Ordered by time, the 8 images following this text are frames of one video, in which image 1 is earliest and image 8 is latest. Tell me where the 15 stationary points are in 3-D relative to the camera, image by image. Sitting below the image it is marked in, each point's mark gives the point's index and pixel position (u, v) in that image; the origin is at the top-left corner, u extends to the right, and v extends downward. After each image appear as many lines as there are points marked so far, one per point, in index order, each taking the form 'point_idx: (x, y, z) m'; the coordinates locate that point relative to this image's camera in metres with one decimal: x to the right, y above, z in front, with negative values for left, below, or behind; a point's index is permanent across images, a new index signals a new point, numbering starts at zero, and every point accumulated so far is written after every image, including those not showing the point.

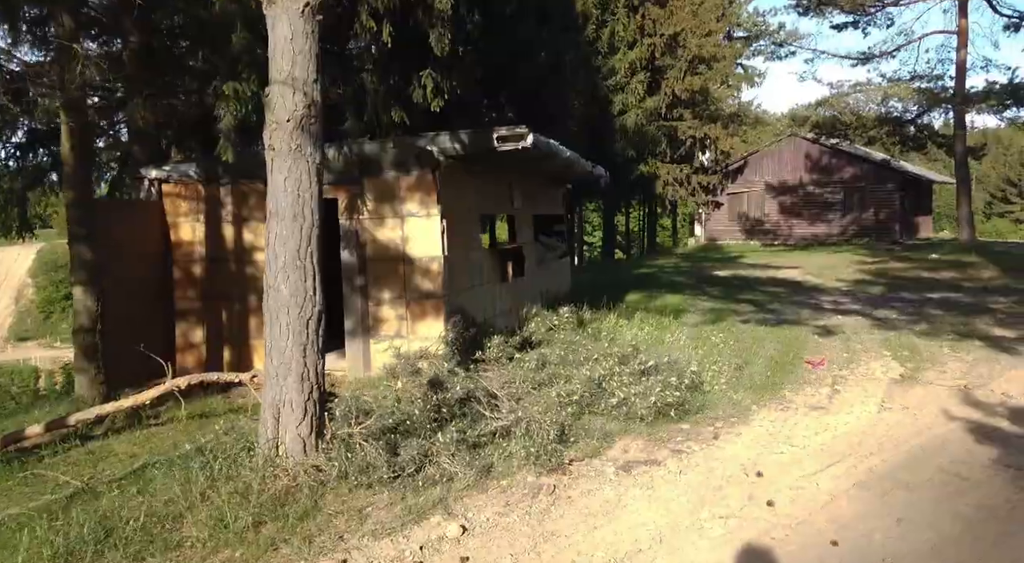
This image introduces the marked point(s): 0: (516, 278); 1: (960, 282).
0: (+0.1, 0.0, +8.8) m
1: (+8.6, 0.0, +13.0) m
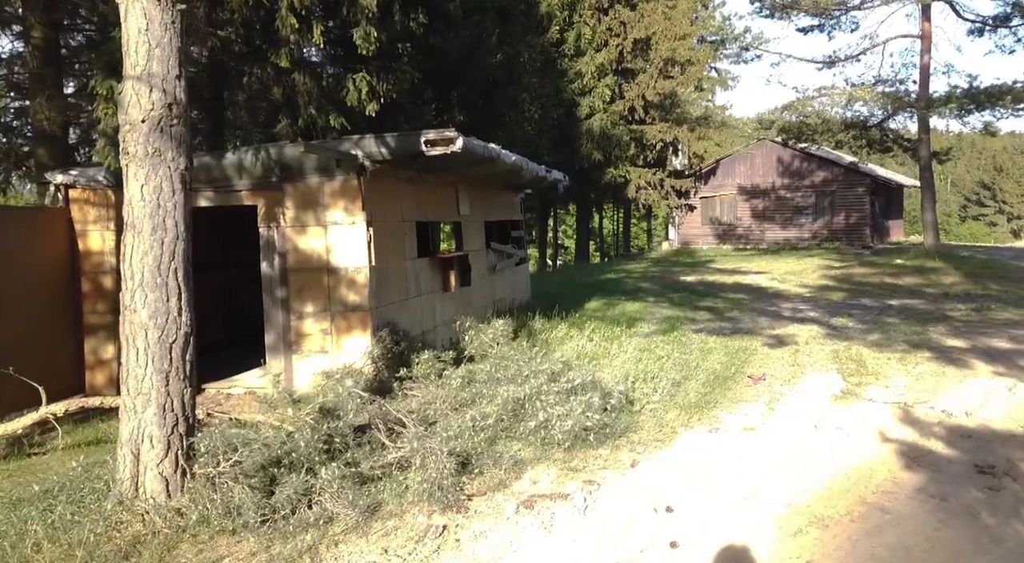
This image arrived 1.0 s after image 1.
0: (-0.6, -0.1, +8.4) m
1: (+7.8, -0.1, +12.9) m
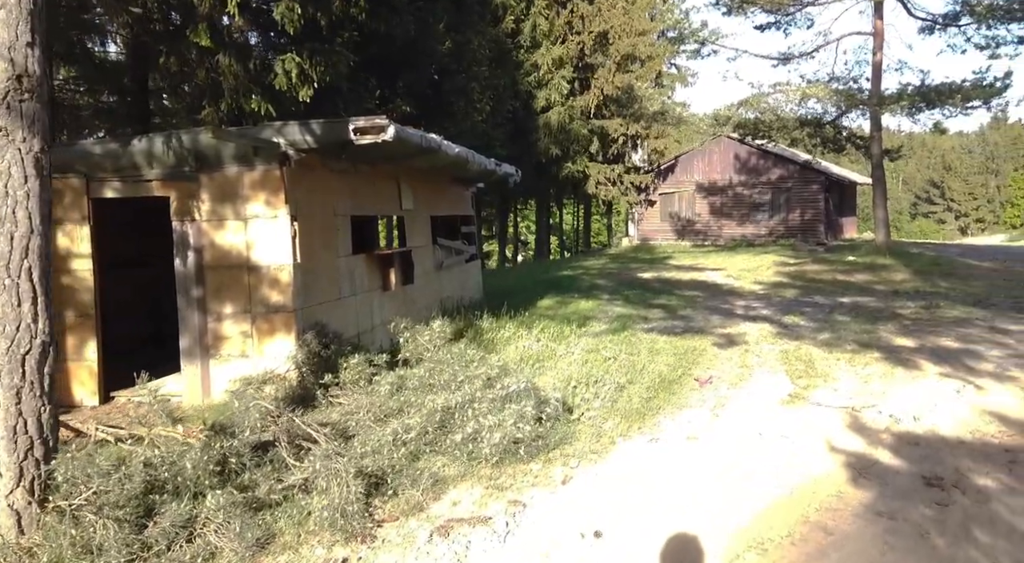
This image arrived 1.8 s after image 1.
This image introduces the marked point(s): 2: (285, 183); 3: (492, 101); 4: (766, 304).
0: (-1.3, -0.1, +8.0) m
1: (+6.9, -0.1, +12.9) m
2: (-1.9, +0.8, +5.5) m
3: (-0.4, +3.8, +14.3) m
4: (+4.4, -0.4, +11.6) m
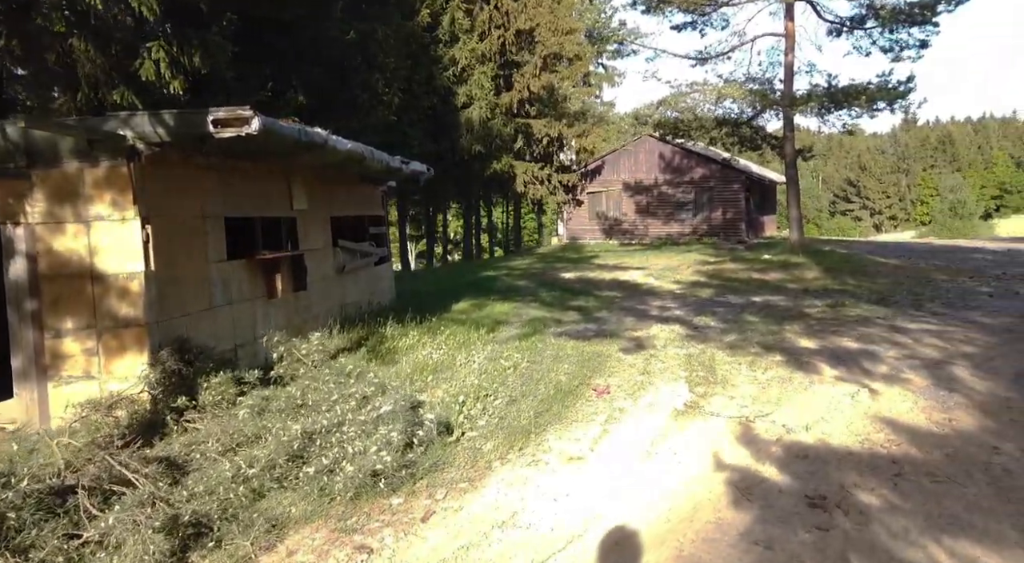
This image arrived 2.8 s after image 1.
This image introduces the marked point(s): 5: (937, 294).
0: (-2.4, -0.1, +7.5) m
1: (+5.3, 0.0, +13.1) m
2: (-2.8, +0.7, +4.9) m
3: (-2.2, +3.8, +13.8) m
4: (+2.9, -0.4, +11.6) m
5: (+6.7, -0.2, +10.6) m
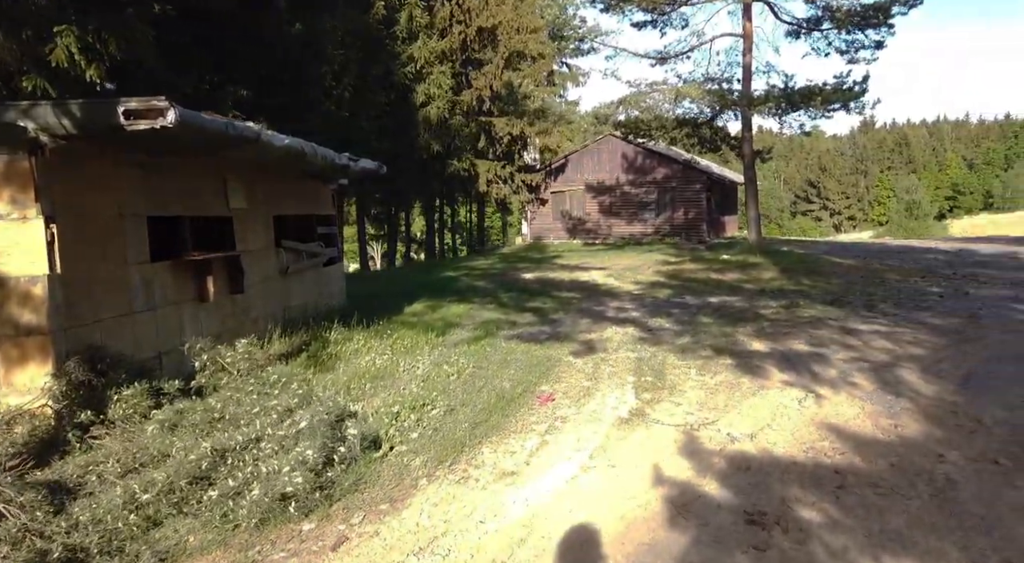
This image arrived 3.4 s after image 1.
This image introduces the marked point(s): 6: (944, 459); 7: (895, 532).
0: (-3.0, -0.2, +7.1) m
1: (+4.5, 0.0, +13.1) m
2: (-3.2, +0.7, +4.5) m
3: (-3.0, +3.8, +13.4) m
4: (+2.1, -0.4, +11.5) m
5: (+6.0, -0.2, +10.7) m
6: (+2.6, -1.1, +4.0) m
7: (+1.8, -1.2, +3.2) m
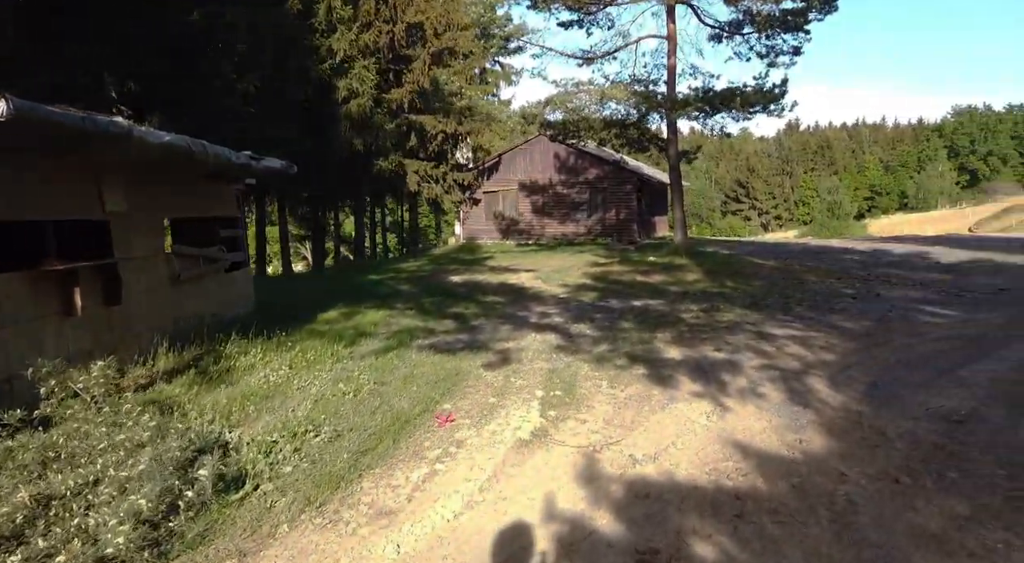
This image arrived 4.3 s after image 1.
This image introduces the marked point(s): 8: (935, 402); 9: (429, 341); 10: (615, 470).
0: (-3.9, -0.3, +6.5) m
1: (+3.0, -0.1, +13.1) m
2: (-3.9, +0.6, +3.9) m
3: (-4.5, +3.7, +12.7) m
4: (+0.8, -0.5, +11.2) m
5: (+4.7, -0.2, +10.8) m
6: (+1.9, -1.1, +3.9) m
7: (+1.2, -1.3, +2.9) m
8: (+3.2, -0.9, +5.1) m
9: (-1.1, -0.8, +8.7) m
10: (+0.6, -1.1, +4.1) m
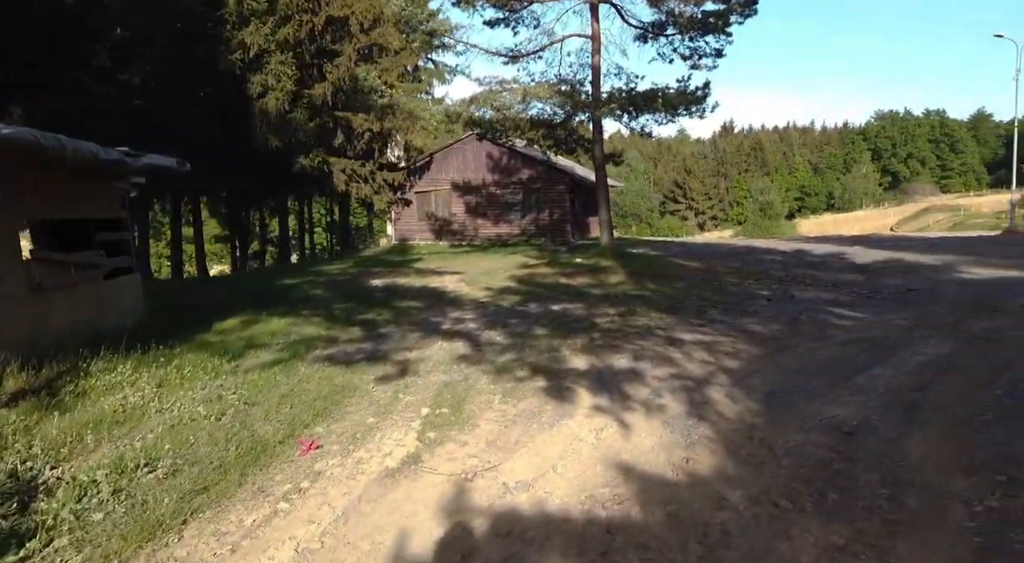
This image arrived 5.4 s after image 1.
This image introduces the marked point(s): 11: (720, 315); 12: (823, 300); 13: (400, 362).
0: (-4.9, -0.4, +5.7) m
1: (+1.4, -0.1, +12.8) m
2: (-4.7, +0.5, +3.1) m
3: (-6.1, +3.6, +11.9) m
4: (-0.6, -0.5, +10.8) m
5: (+3.3, -0.3, +10.7) m
6: (+1.1, -1.2, +3.6) m
7: (+0.5, -1.3, +2.6) m
8: (+2.3, -1.0, +4.9) m
9: (-2.2, -0.8, +8.1) m
10: (-0.2, -1.2, +3.7) m
11: (+2.9, -0.5, +9.4) m
12: (+4.7, -0.3, +10.1) m
13: (-1.2, -0.9, +7.5) m
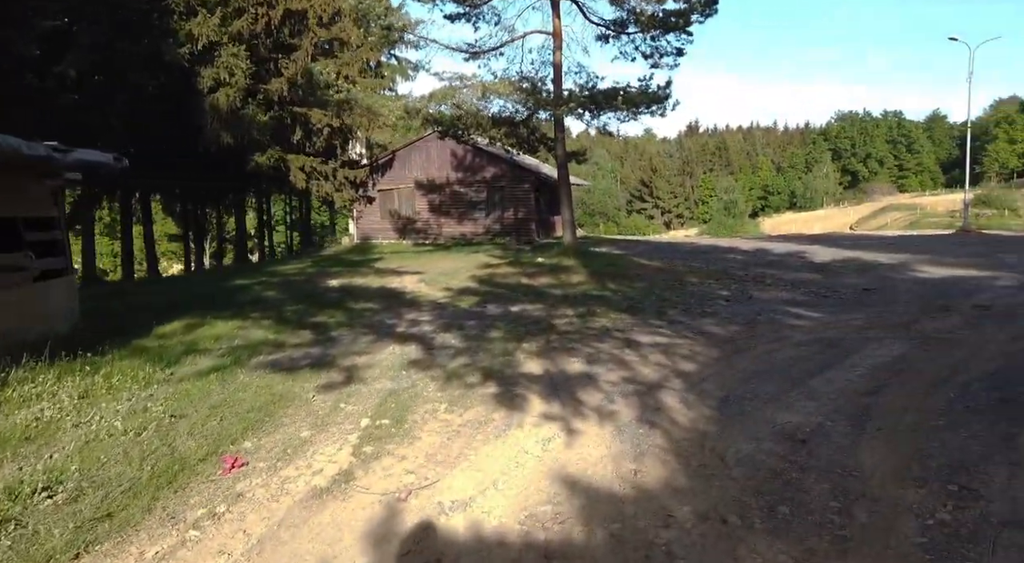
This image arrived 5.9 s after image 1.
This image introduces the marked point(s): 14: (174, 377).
0: (-5.3, -0.4, +5.2) m
1: (+0.7, -0.1, +12.6) m
2: (-5.0, +0.4, +2.6) m
3: (-6.8, +3.5, +11.3) m
4: (-1.2, -0.6, +10.5) m
5: (+2.7, -0.3, +10.6) m
6: (+0.8, -1.2, +3.4) m
7: (+0.2, -1.4, +2.4) m
8: (+1.9, -1.0, +4.8) m
9: (-2.8, -0.9, +7.8) m
10: (-0.5, -1.2, +3.4) m
11: (+2.3, -0.5, +9.2) m
12: (+4.0, -0.3, +10.1) m
13: (-1.7, -0.9, +7.2) m
14: (-3.3, -0.9, +6.7) m
